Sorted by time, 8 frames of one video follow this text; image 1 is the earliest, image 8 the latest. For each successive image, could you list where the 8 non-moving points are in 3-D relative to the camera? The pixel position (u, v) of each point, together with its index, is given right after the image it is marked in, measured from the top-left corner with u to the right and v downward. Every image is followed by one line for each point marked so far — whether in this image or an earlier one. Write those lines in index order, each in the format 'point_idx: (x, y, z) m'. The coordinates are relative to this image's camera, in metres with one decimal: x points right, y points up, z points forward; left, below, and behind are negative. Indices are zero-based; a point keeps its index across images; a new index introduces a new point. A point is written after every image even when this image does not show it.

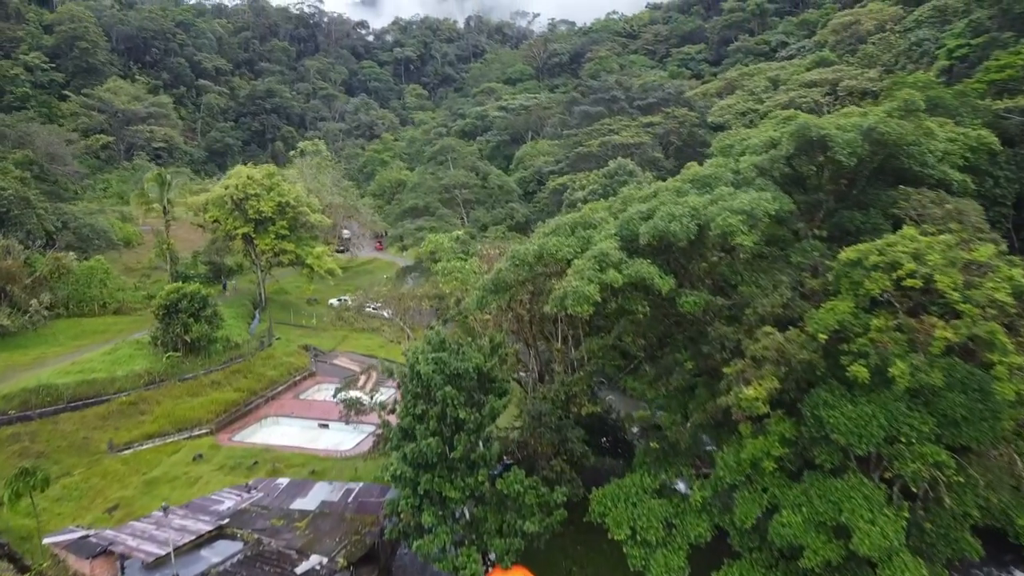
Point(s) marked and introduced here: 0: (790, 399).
0: (+3.2, -1.3, +9.6) m
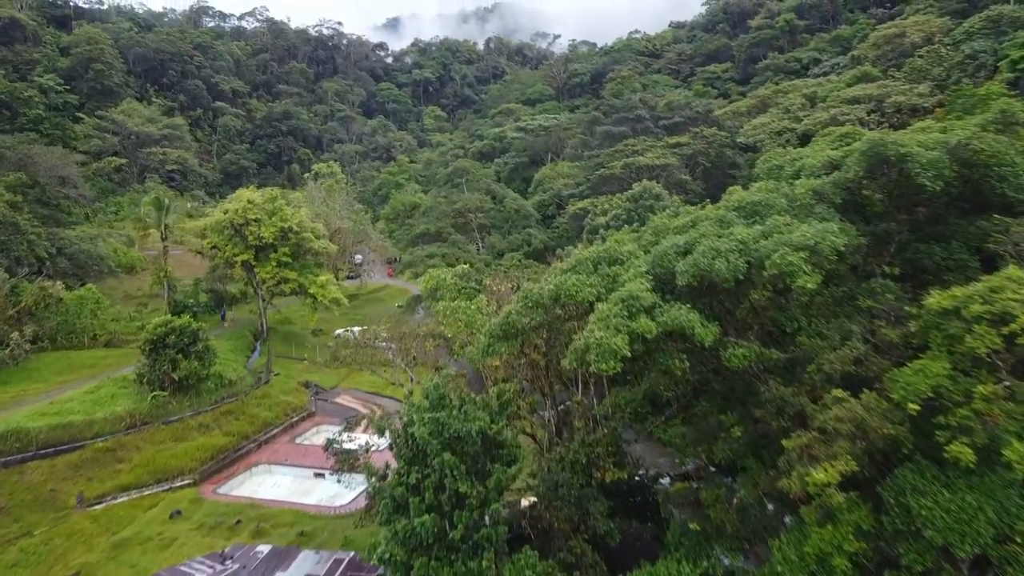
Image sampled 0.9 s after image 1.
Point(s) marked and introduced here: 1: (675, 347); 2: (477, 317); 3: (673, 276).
0: (+3.3, -1.8, +7.7) m
1: (+1.7, -0.6, +8.7) m
2: (-0.5, -0.5, +12.0) m
3: (+1.8, +0.1, +9.1) m
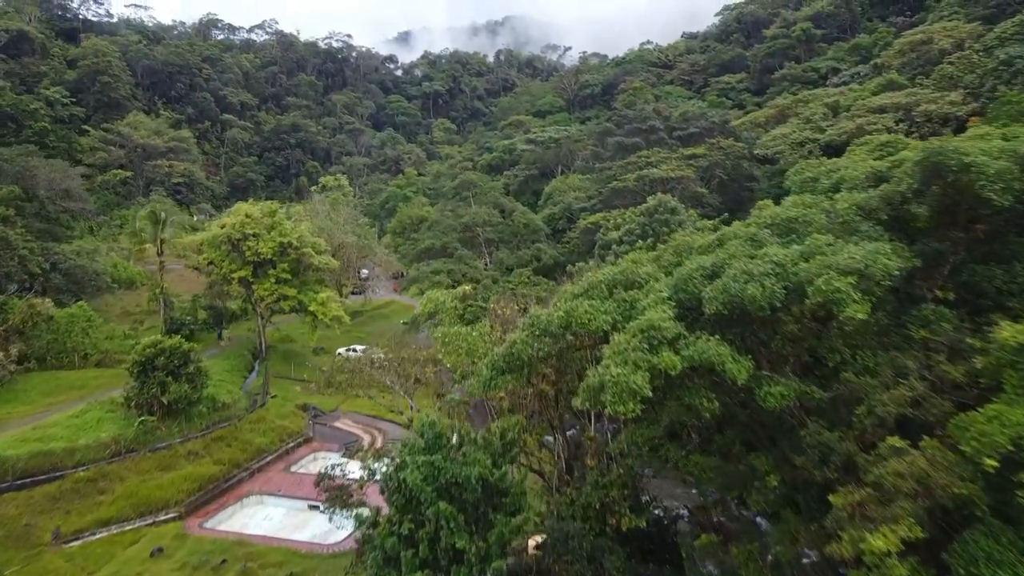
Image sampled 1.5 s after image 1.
0: (+3.3, -2.1, +6.6) m
1: (+1.8, -0.9, +7.7) m
2: (-0.4, -0.8, +11.0) m
3: (+1.8, -0.1, +8.0) m
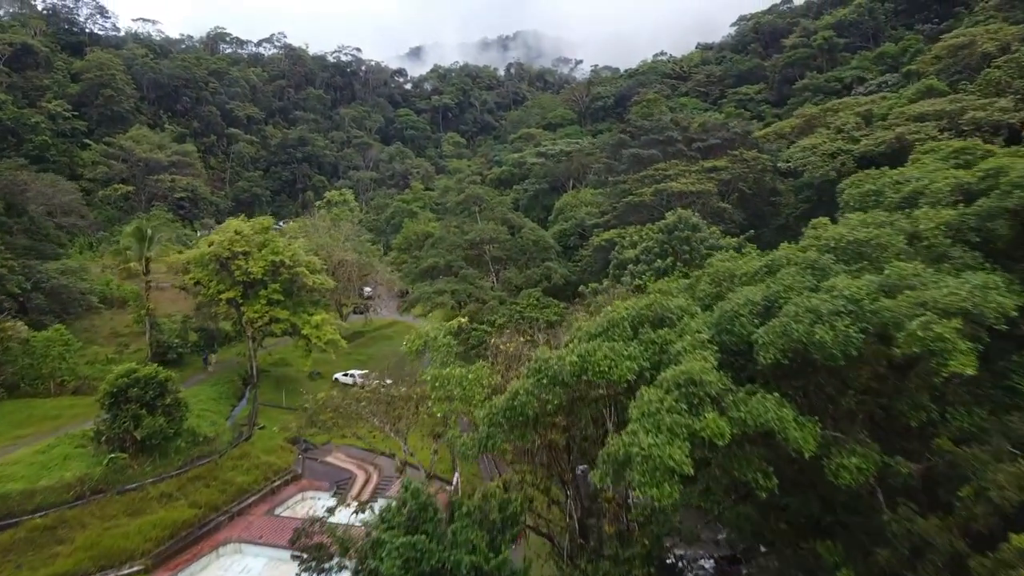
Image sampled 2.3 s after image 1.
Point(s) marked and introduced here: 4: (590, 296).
0: (+3.3, -2.4, +4.9) m
1: (+1.8, -1.2, +6.0) m
2: (-0.4, -1.1, +9.4) m
3: (+1.8, -0.5, +6.4) m
4: (+1.9, -0.2, +20.0) m
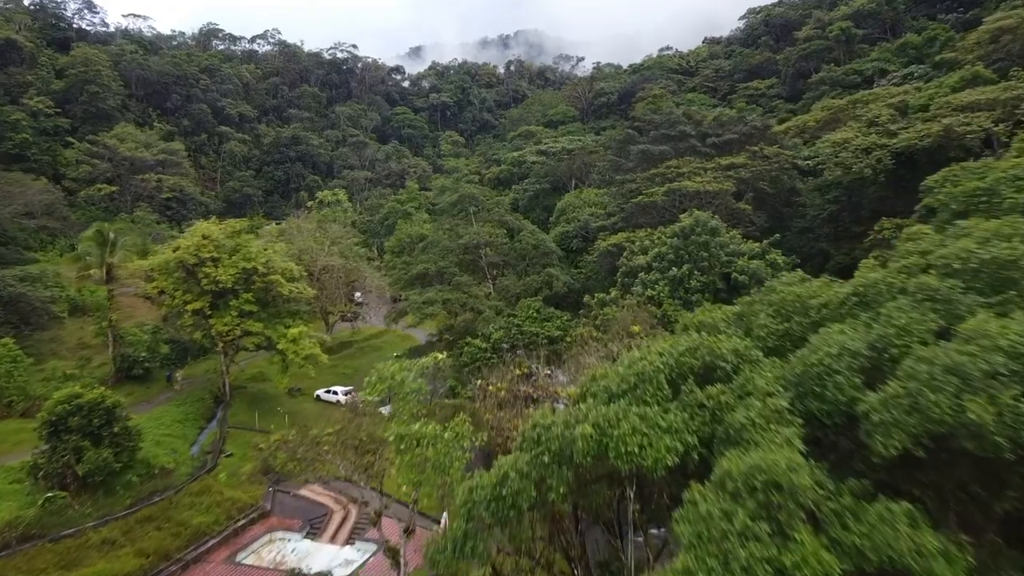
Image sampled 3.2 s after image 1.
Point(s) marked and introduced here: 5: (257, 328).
0: (+3.3, -2.6, +2.8) m
1: (+1.7, -1.4, +4.0) m
2: (-0.4, -1.4, +7.3) m
3: (+1.8, -0.7, +4.4) m
4: (+1.9, -0.4, +17.9) m
5: (-6.0, -0.9, +19.4) m
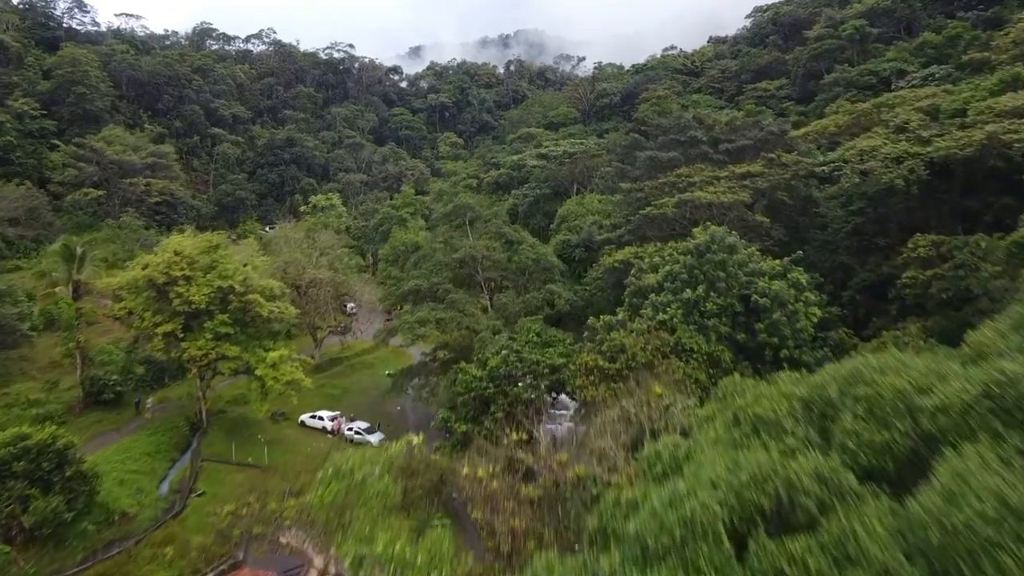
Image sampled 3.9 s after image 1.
0: (+3.2, -3.0, +1.3) m
1: (+1.7, -1.9, +2.5) m
2: (-0.5, -1.8, +5.8) m
3: (+1.7, -1.1, +2.8) m
4: (+1.8, -0.9, +16.4) m
5: (-6.1, -1.4, +17.9) m
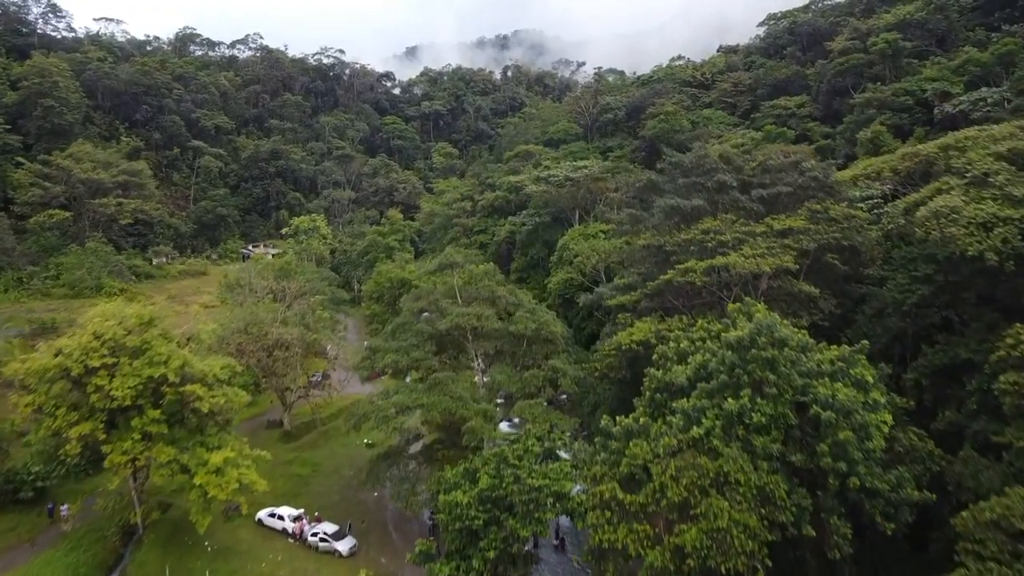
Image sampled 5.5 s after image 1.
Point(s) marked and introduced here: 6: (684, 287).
0: (+3.2, -4.6, -1.9) m
1: (+1.6, -3.5, -0.7) m
2: (-0.5, -3.4, +2.6) m
3: (+1.7, -2.7, -0.4) m
4: (+1.7, -2.5, +13.2) m
5: (-6.1, -3.0, +14.7) m
6: (+3.4, +0.1, +16.3) m
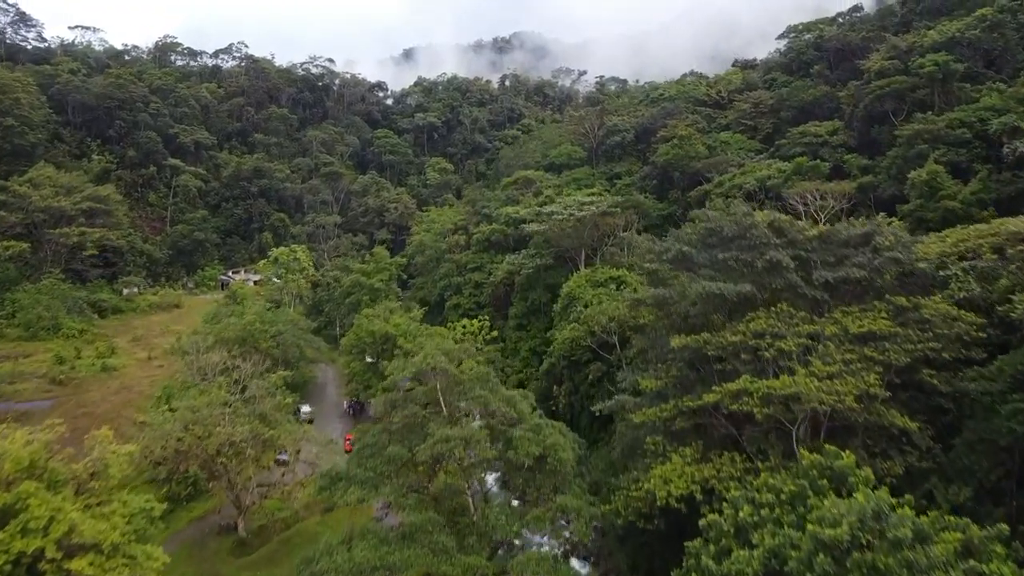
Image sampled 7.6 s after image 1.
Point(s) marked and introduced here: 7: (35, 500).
0: (+3.2, -6.5, -5.6) m
1: (+1.6, -5.4, -4.5) m
2: (-0.5, -5.3, -1.2) m
3: (+1.7, -4.6, -4.1) m
4: (+1.7, -4.3, +9.4) m
5: (-6.2, -4.9, +10.9) m
6: (+3.4, -1.8, +12.5) m
7: (-6.6, -2.9, +11.4) m
